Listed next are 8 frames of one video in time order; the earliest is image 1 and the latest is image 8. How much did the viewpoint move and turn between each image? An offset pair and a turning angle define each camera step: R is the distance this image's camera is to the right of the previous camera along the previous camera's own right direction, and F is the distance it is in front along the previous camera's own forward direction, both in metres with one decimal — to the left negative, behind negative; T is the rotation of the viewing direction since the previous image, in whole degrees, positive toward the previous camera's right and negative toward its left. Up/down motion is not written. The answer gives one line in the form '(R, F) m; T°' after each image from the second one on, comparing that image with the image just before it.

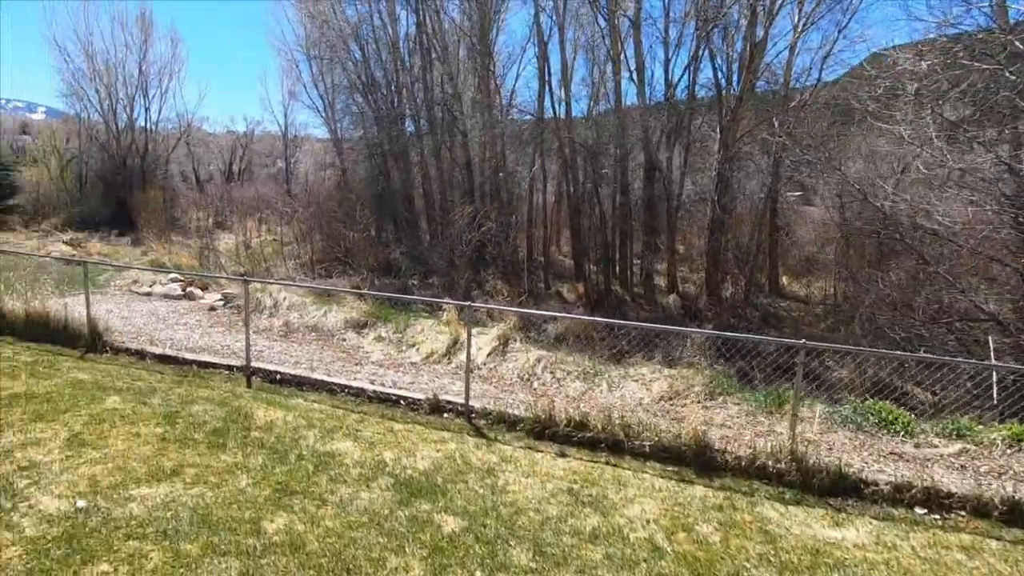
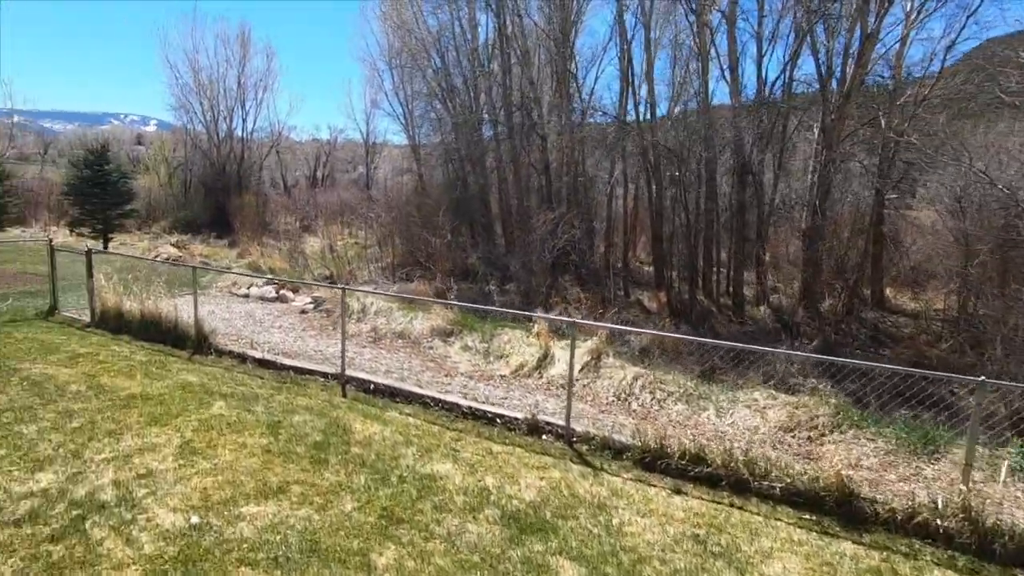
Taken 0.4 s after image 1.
(-0.3, +0.2) m; -7°
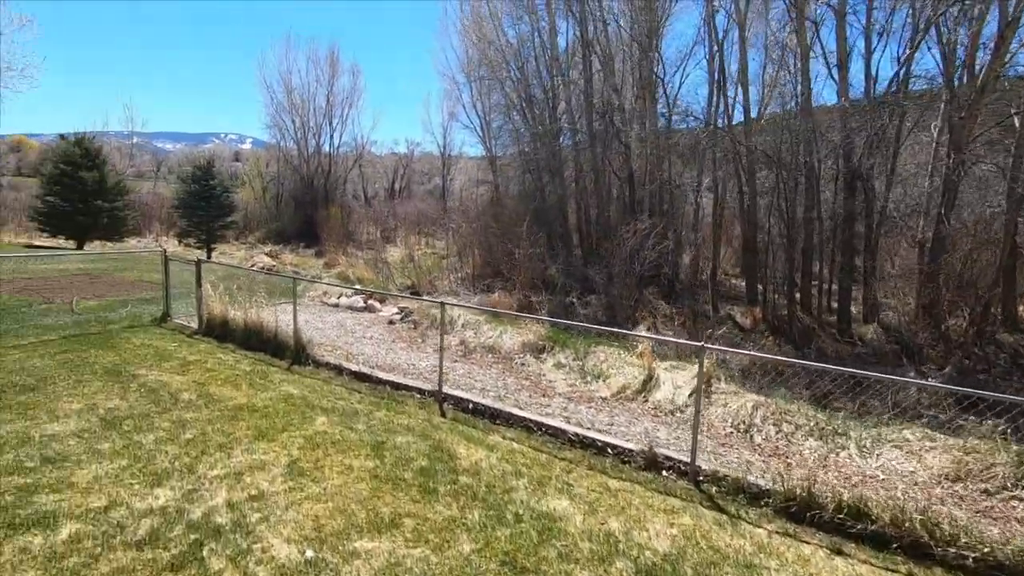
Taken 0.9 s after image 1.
(-0.3, +0.3) m; -7°
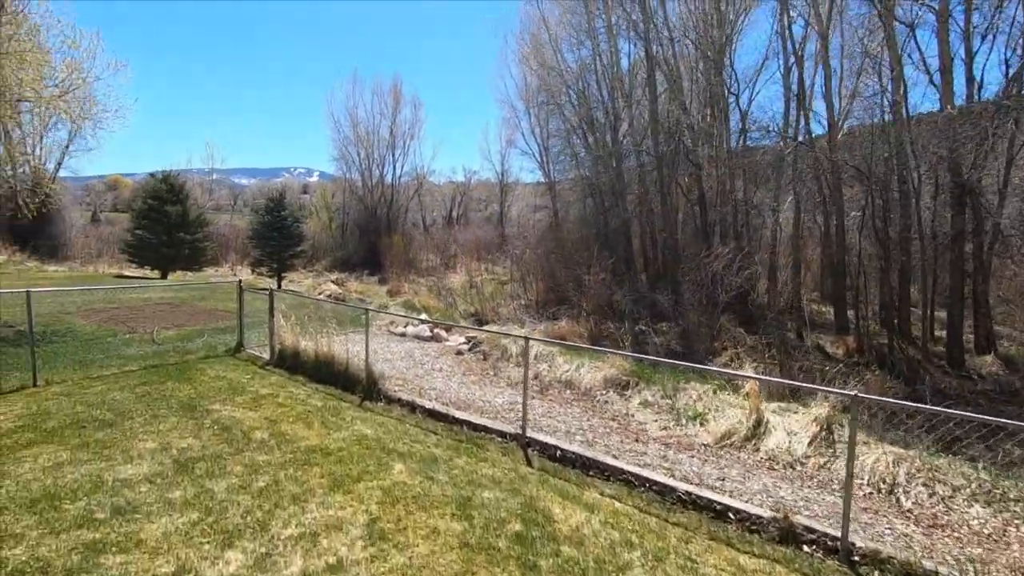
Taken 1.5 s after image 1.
(-0.3, +0.4) m; -6°
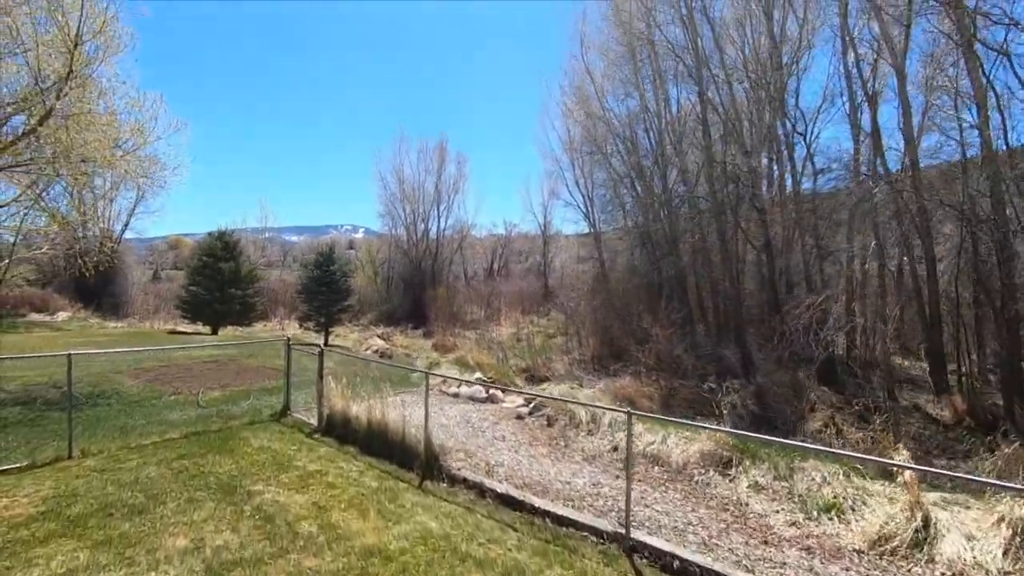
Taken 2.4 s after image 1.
(-0.4, +0.7) m; -4°
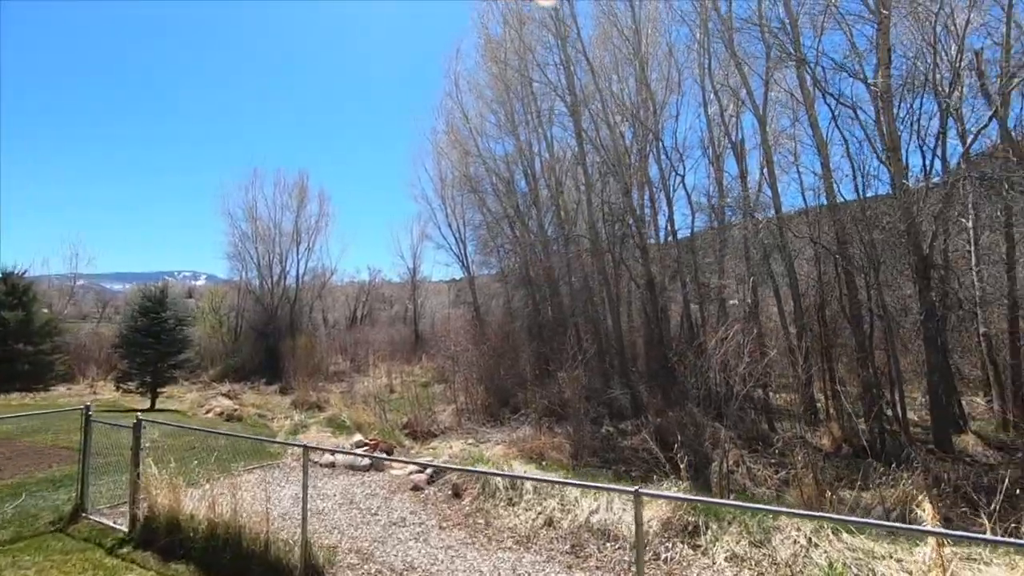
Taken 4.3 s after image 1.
(-0.4, +1.2) m; +14°
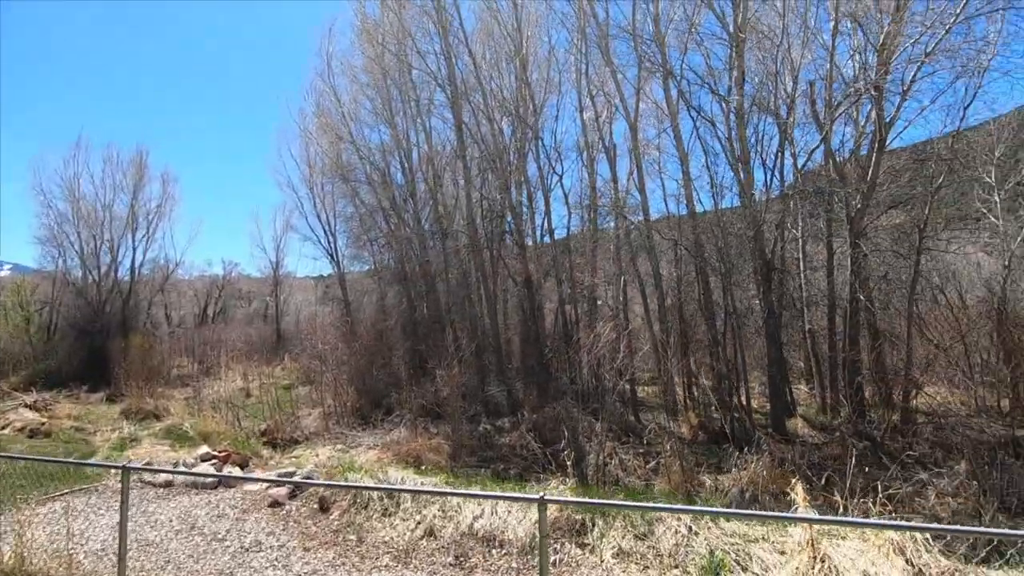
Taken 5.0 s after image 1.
(-0.1, +0.4) m; +13°
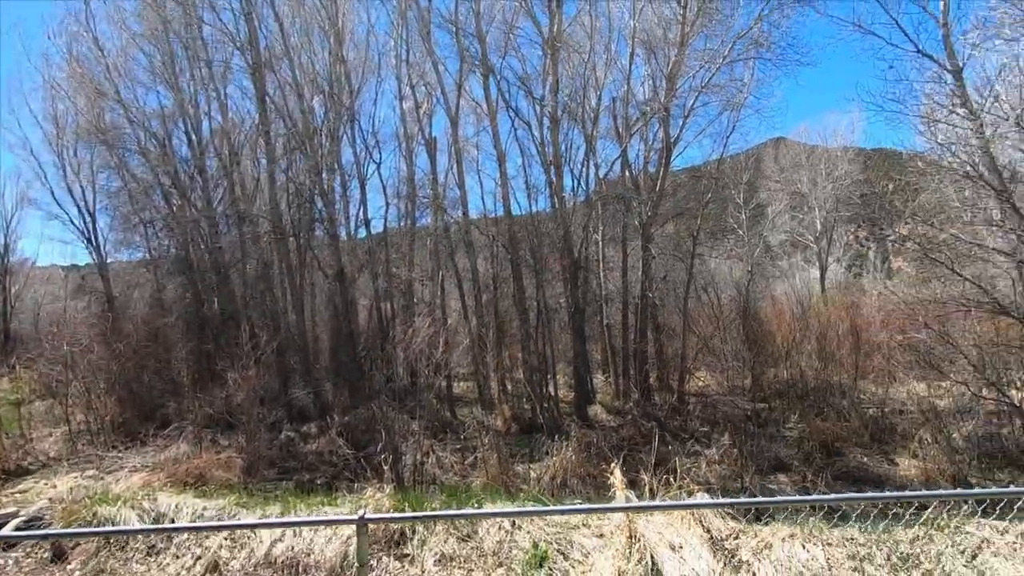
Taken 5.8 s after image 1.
(0.0, +0.3) m; +20°
